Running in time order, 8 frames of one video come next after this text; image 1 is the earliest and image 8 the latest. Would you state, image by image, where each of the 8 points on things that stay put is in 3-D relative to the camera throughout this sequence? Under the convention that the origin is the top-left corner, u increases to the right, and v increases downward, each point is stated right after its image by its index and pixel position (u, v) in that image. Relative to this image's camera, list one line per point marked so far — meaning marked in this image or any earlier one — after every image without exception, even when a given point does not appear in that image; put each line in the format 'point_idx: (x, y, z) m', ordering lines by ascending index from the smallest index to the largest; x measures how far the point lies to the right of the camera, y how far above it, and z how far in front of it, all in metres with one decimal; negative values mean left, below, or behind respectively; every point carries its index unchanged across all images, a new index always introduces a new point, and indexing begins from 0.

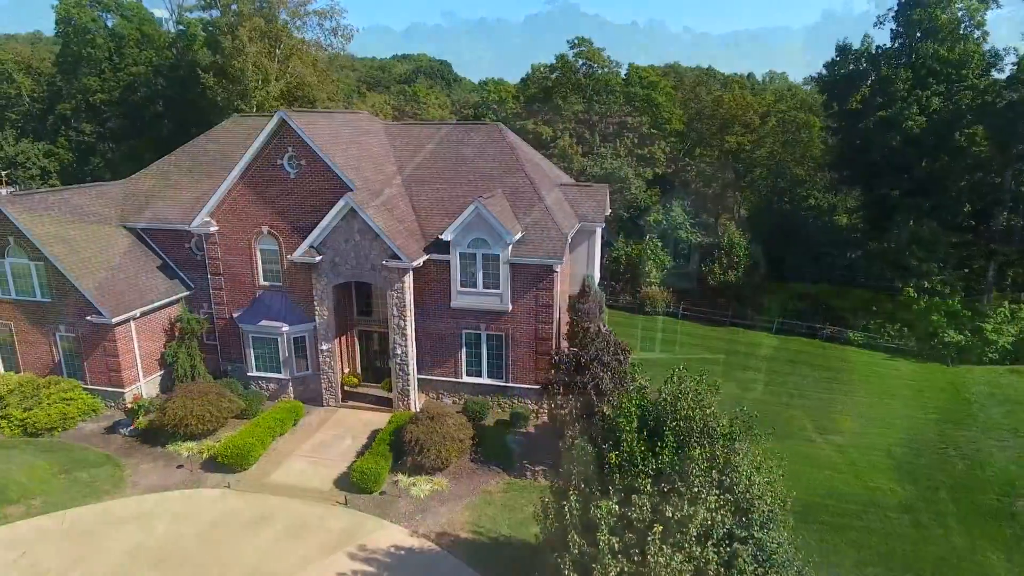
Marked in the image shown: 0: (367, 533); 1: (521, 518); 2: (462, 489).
0: (-3.7, -6.4, +16.8) m
1: (+0.3, -6.3, +17.7) m
2: (-1.4, -5.8, +18.9) m
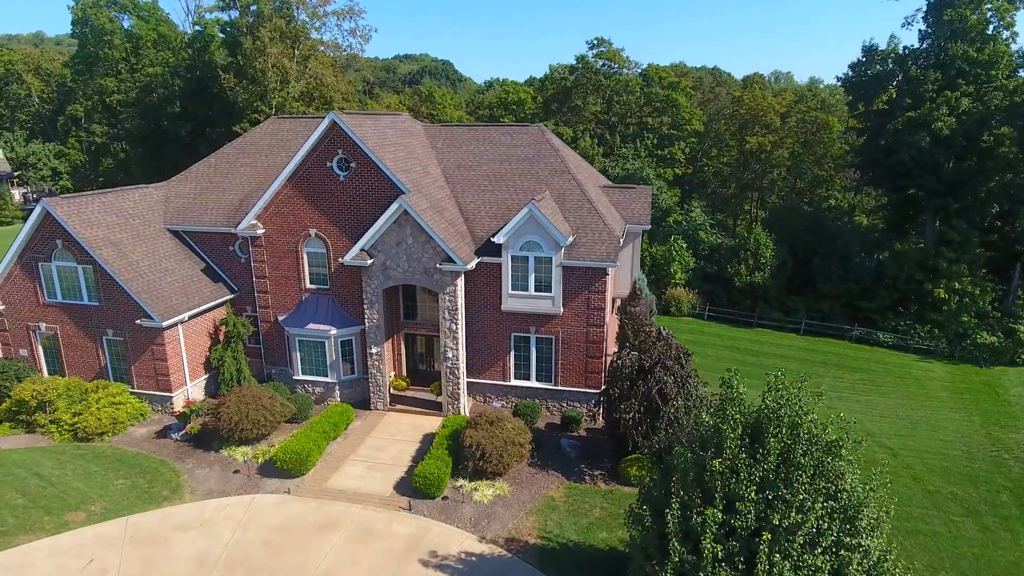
0: (-2.0, -6.5, +16.7) m
1: (+2.0, -6.4, +17.6) m
2: (+0.4, -6.0, +18.7) m
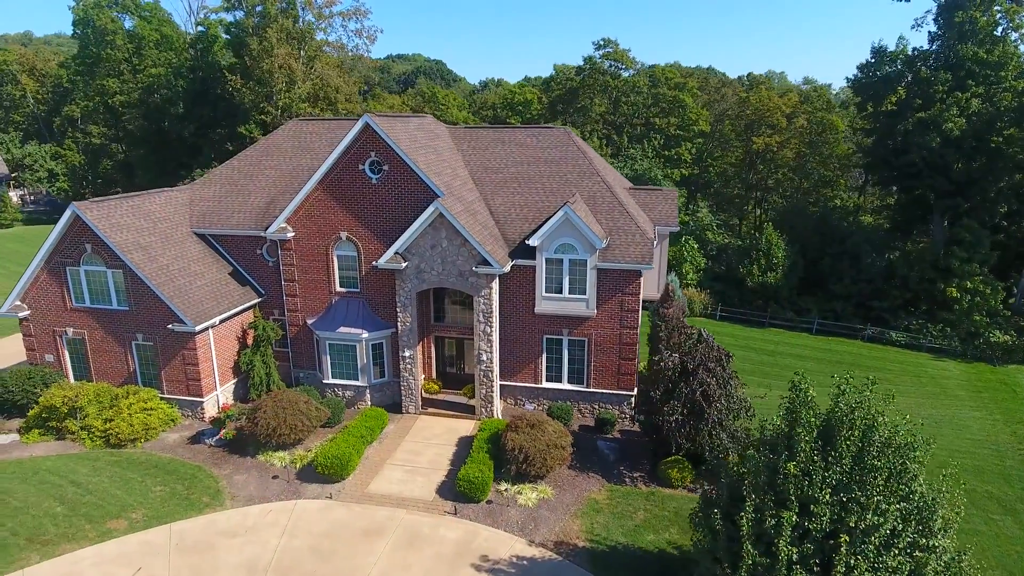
0: (-0.7, -6.6, +16.6) m
1: (+3.3, -6.5, +17.6) m
2: (+1.6, -6.0, +18.7) m
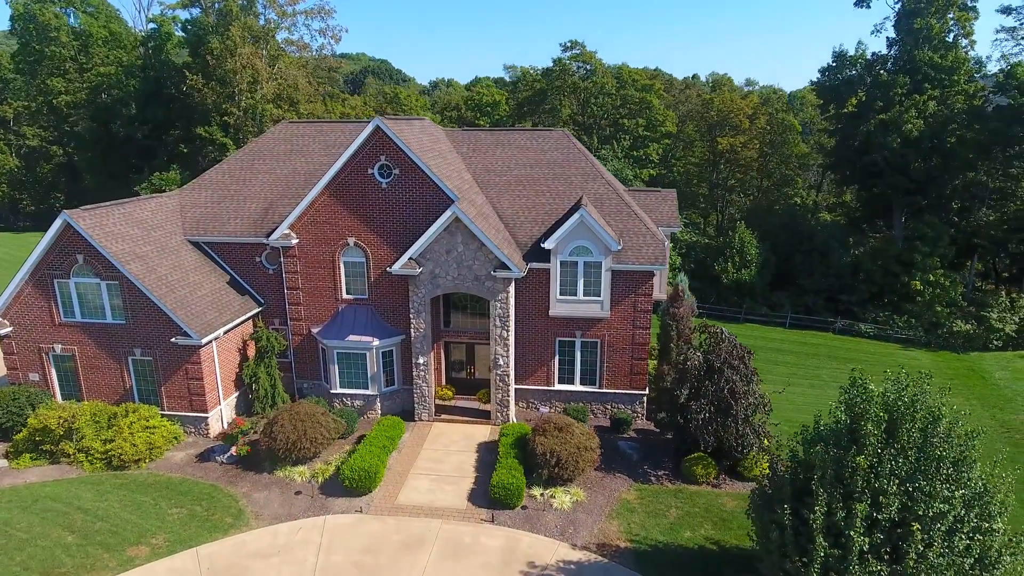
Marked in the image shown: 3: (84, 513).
0: (+0.4, -6.7, +16.5) m
1: (+4.3, -6.5, +17.8) m
2: (+2.5, -6.1, +18.8) m
3: (-11.7, -6.2, +17.8) m
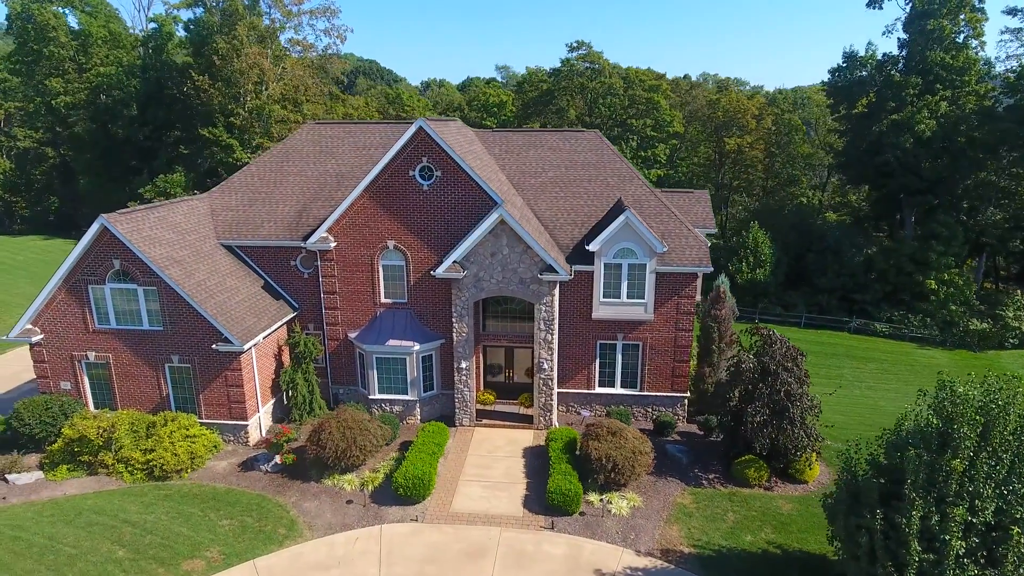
0: (+2.1, -6.8, +16.3) m
1: (+5.9, -6.6, +17.7) m
2: (+4.1, -6.2, +18.7) m
3: (-10.1, -6.4, +17.3) m
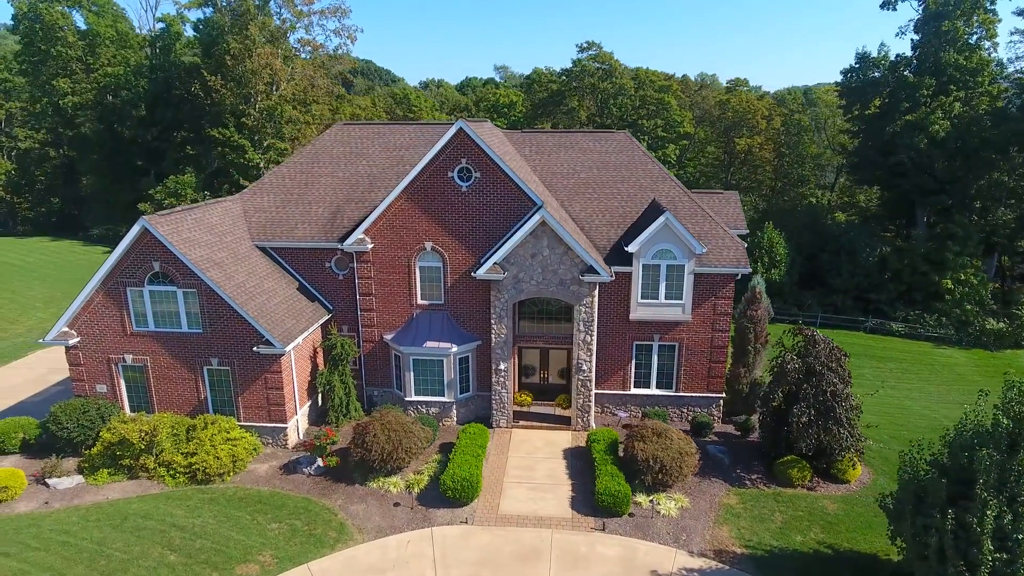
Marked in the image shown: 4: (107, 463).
0: (+3.4, -6.8, +16.3) m
1: (+7.3, -6.6, +17.7) m
2: (+5.5, -6.2, +18.7) m
3: (-8.8, -6.4, +17.2) m
4: (-12.4, -5.4, +19.9) m
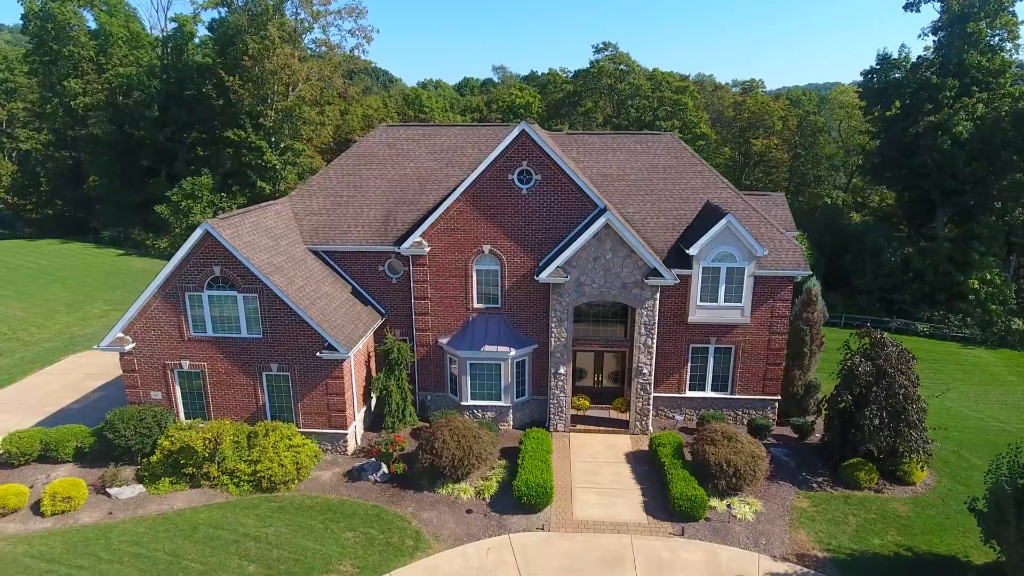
0: (+5.5, -6.9, +16.2) m
1: (+9.4, -6.7, +17.7) m
2: (+7.5, -6.3, +18.6) m
3: (-6.7, -6.6, +16.9) m
4: (-10.4, -5.5, +19.5) m
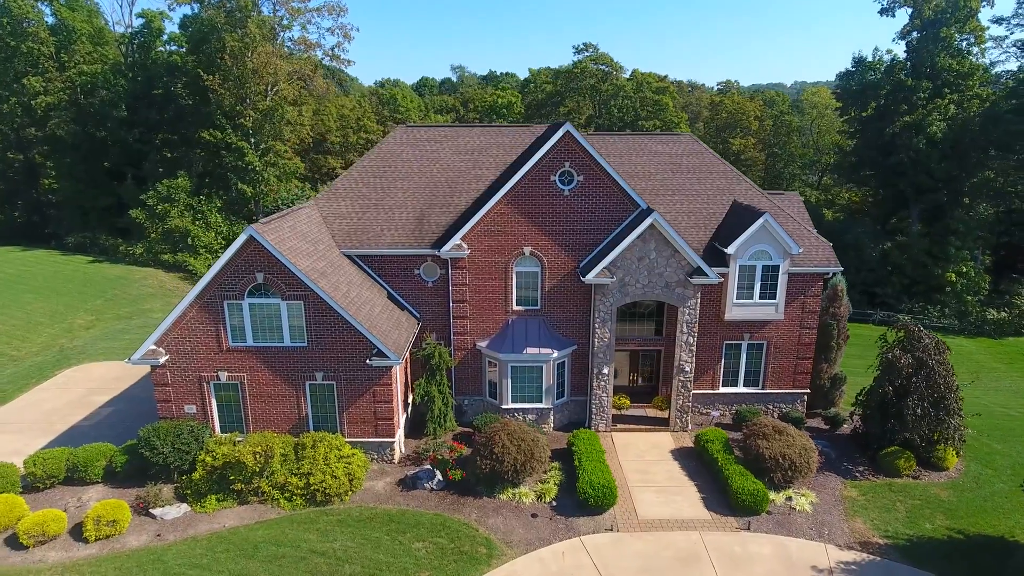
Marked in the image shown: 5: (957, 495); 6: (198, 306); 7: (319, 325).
0: (+7.5, -6.8, +16.6) m
1: (+11.2, -6.5, +18.4) m
2: (+9.3, -6.2, +19.1) m
3: (-4.8, -6.7, +16.3) m
4: (-8.6, -5.8, +18.7) m
5: (+13.4, -6.2, +19.5) m
6: (-9.3, -0.5, +19.1) m
7: (-5.7, -1.1, +19.2) m
